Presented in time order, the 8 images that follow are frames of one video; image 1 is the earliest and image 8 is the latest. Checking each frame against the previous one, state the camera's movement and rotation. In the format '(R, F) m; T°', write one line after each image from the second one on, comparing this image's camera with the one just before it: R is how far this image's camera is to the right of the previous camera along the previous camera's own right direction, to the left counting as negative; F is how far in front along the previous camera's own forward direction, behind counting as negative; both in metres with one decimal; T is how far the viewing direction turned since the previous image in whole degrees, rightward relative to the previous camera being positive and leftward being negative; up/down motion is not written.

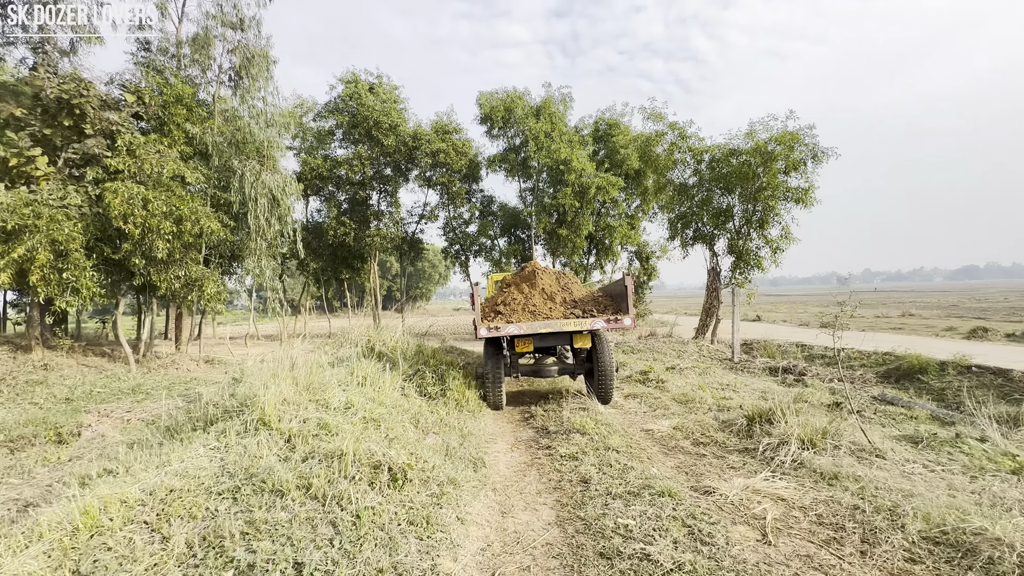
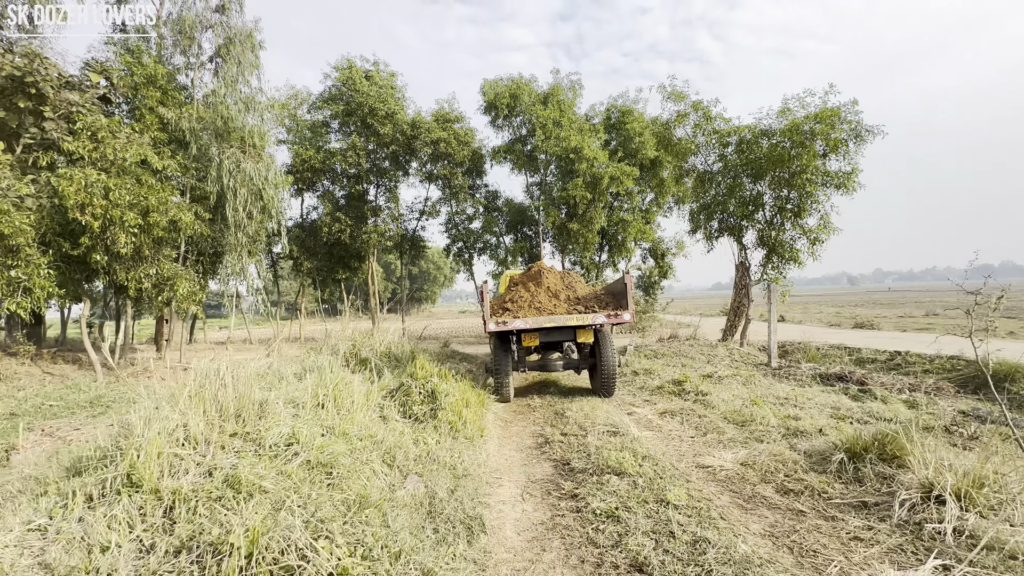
(0.0, +0.9) m; 0°
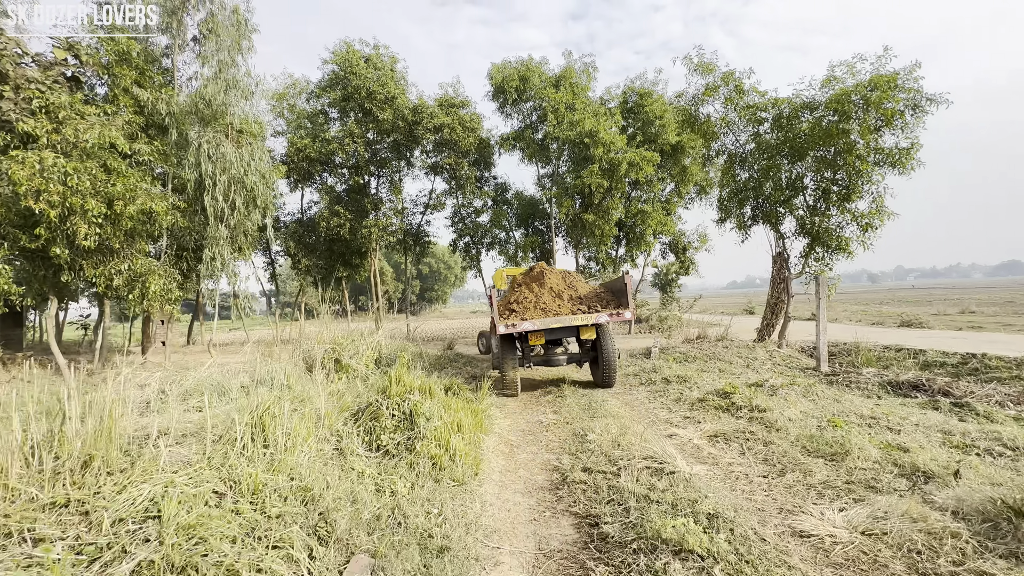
(0.0, +0.9) m; -1°
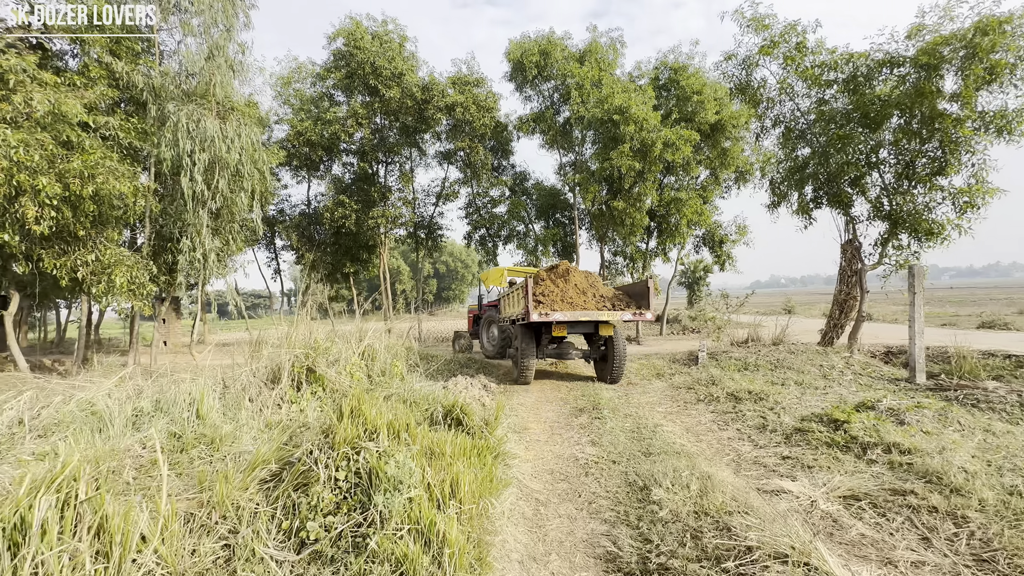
(0.0, +1.1) m; -1°
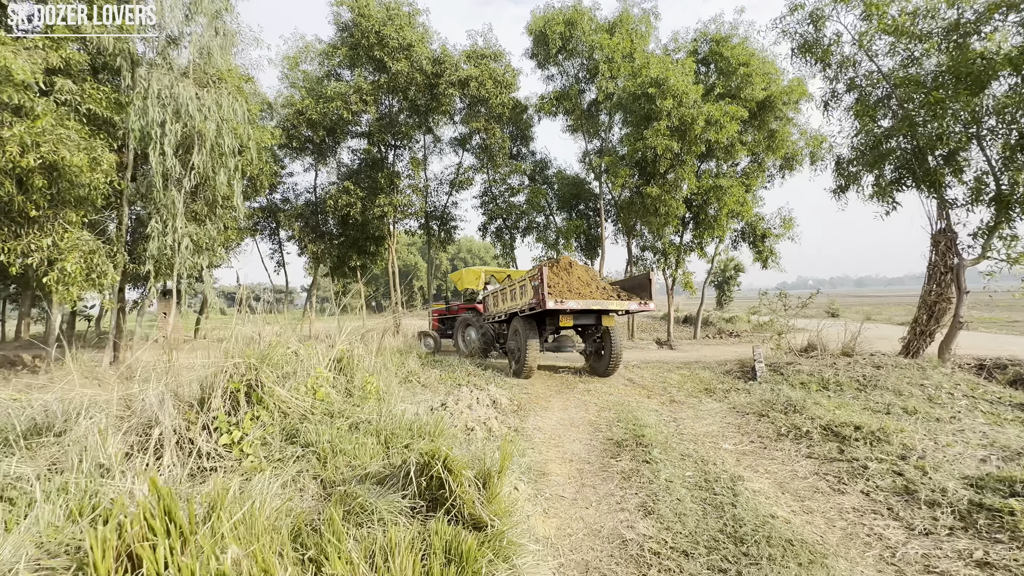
(0.0, +1.0) m; -1°
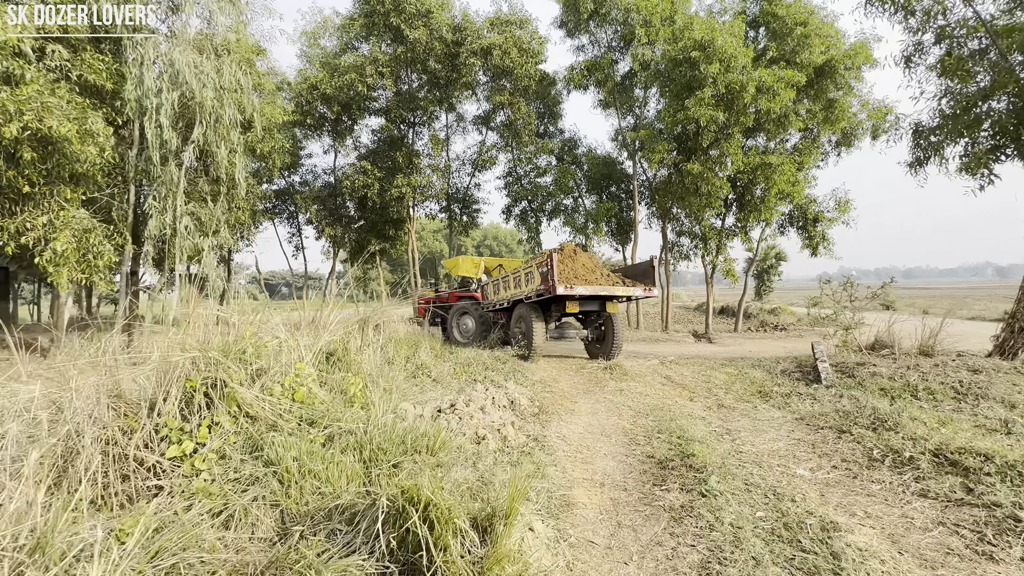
(0.0, +0.7) m; -2°
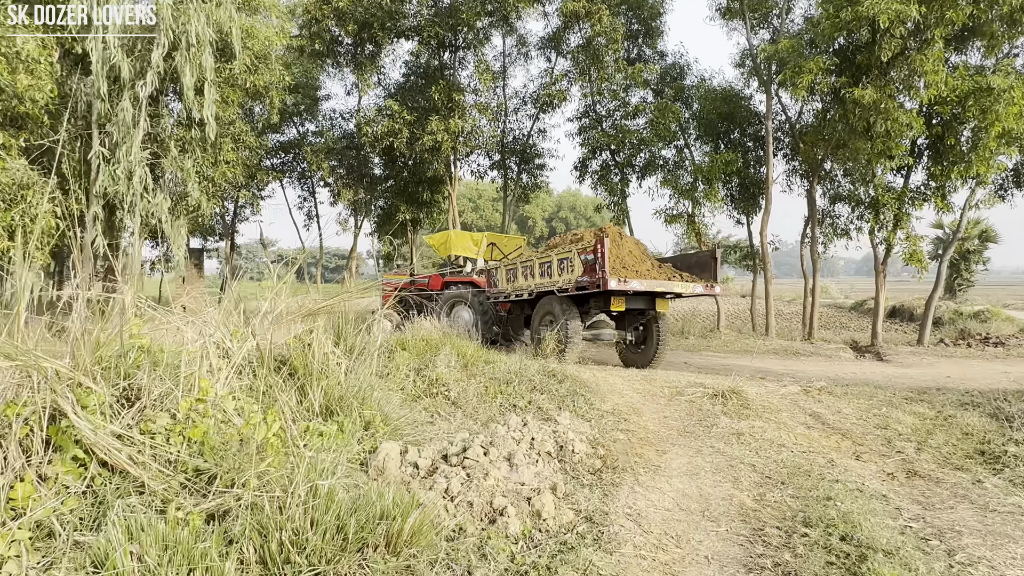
(+0.3, +2.2) m; -9°
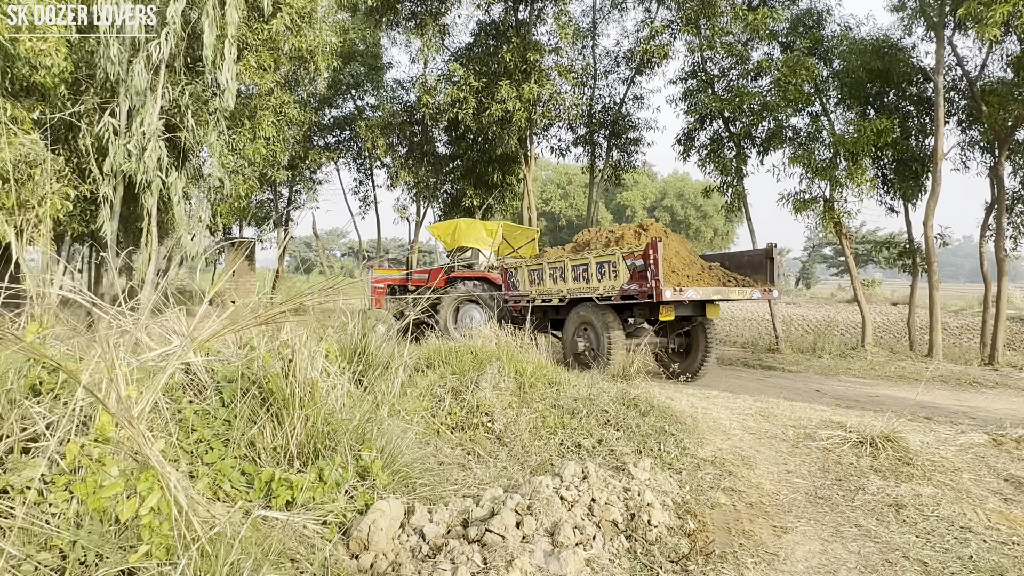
(+0.2, +1.1) m; -9°
